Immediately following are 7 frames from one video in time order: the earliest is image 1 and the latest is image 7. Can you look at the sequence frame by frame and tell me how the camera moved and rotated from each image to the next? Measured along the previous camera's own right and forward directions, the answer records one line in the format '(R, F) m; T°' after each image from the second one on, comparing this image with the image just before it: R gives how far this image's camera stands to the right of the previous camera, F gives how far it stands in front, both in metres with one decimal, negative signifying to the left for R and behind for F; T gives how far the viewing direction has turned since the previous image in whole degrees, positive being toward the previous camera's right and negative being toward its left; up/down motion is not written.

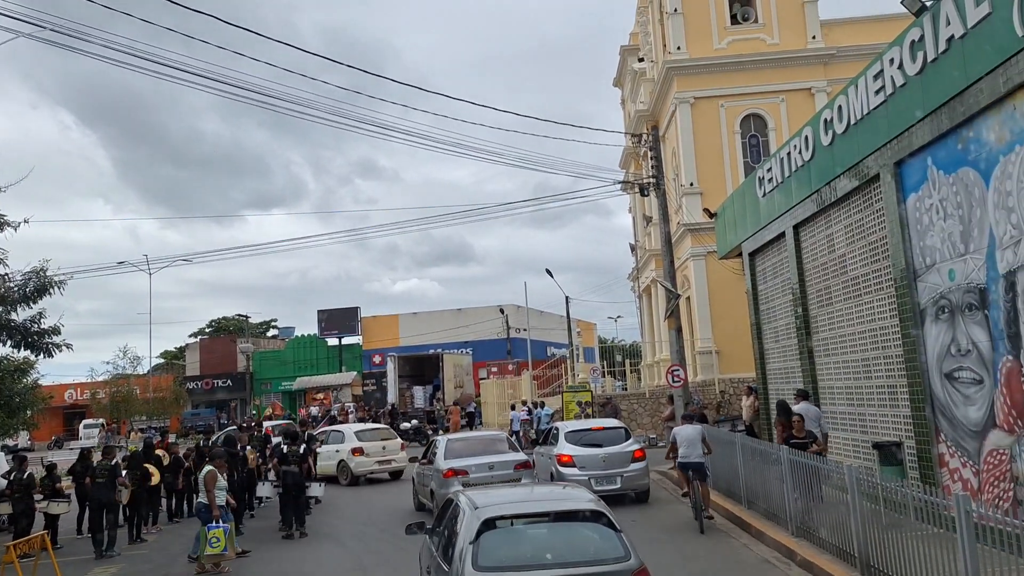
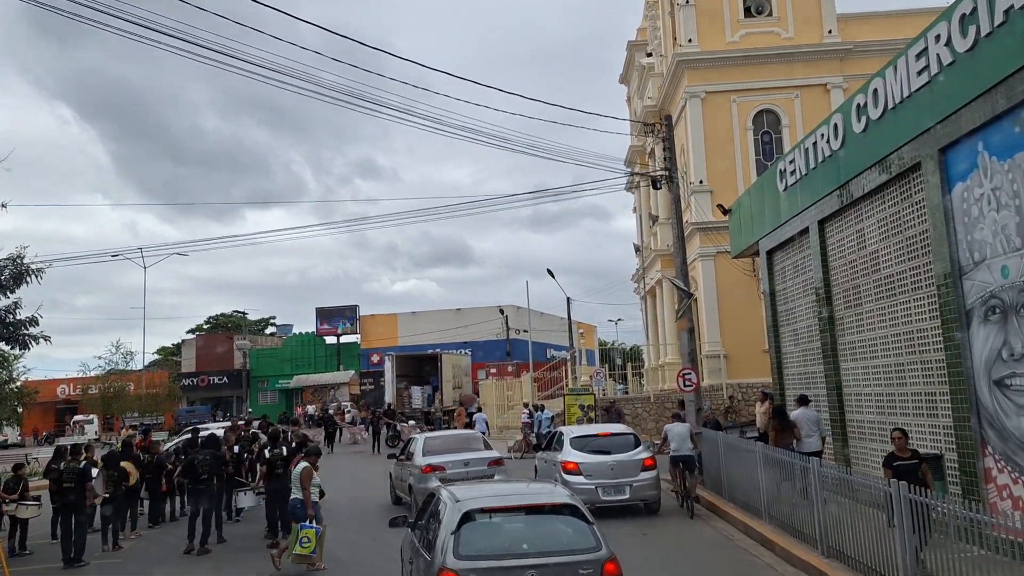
(-0.1, +1.0) m; 0°
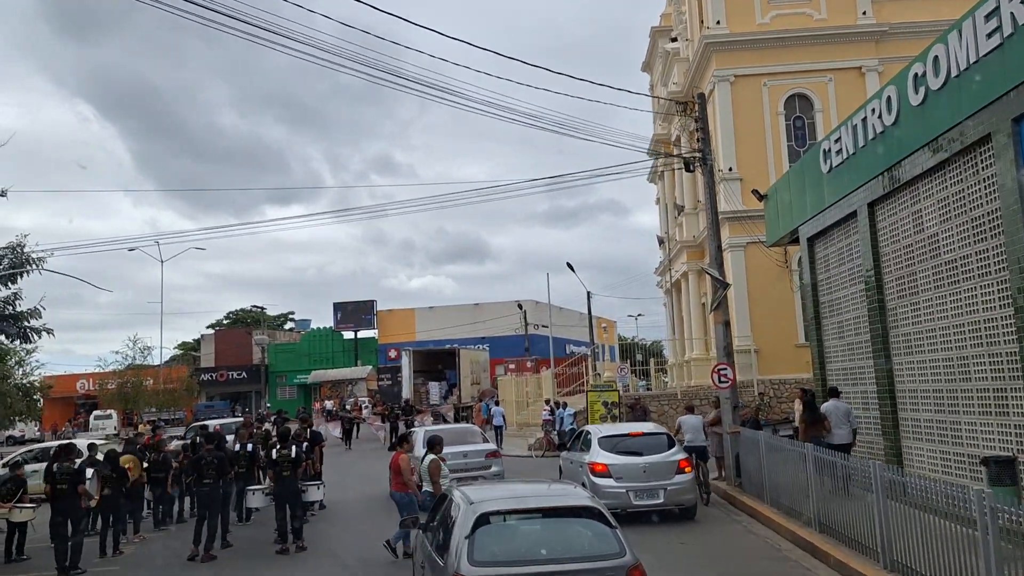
(-0.1, +0.9) m; -1°
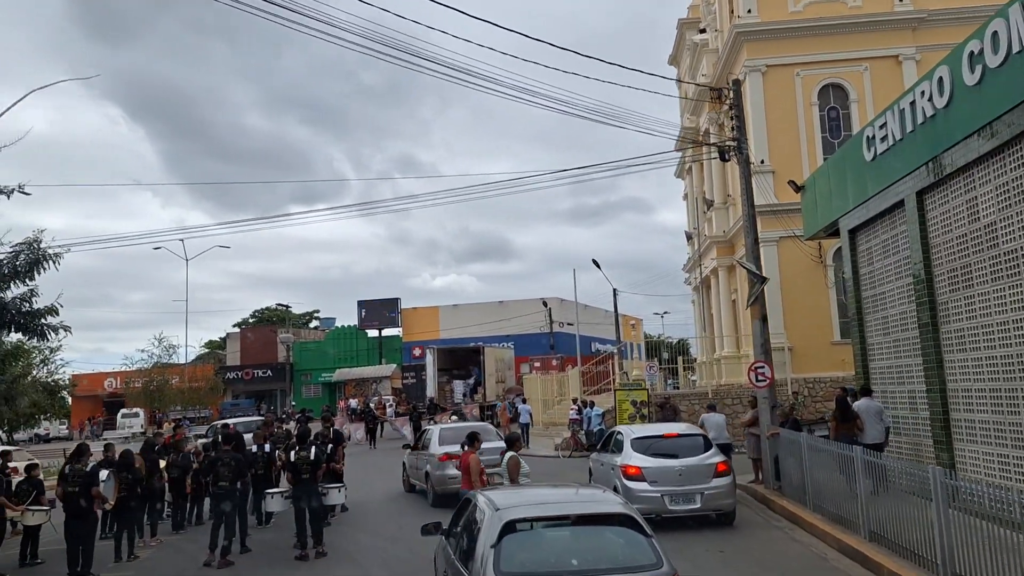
(-0.1, +0.6) m; -2°
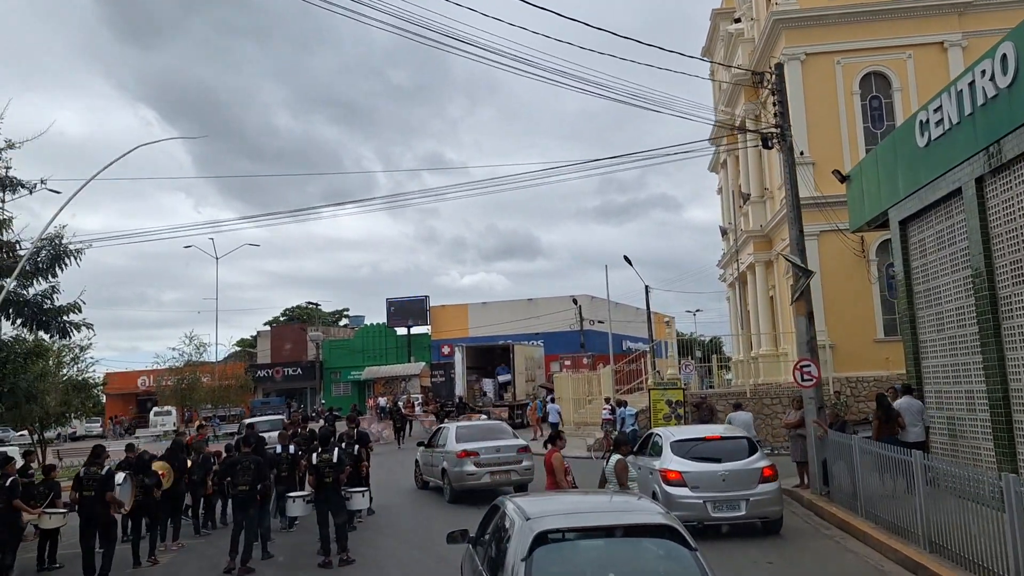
(0.0, +0.6) m; -2°
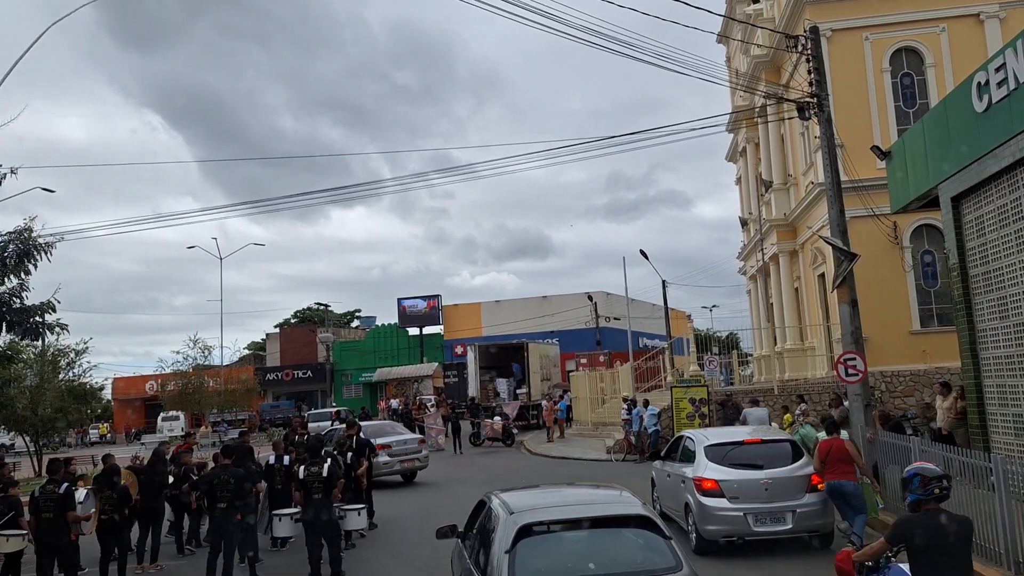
(0.0, +1.3) m; -1°
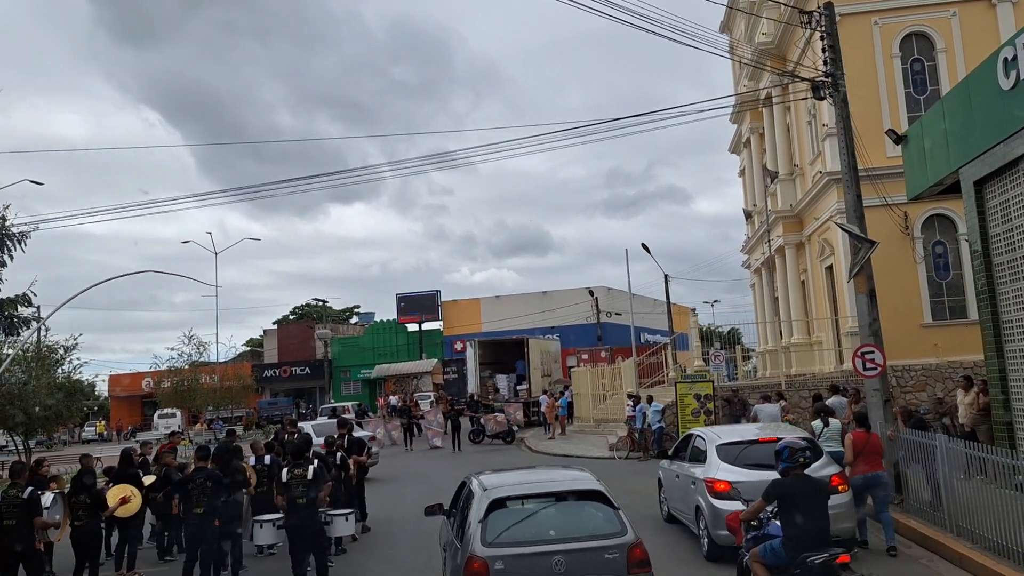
(0.0, +0.7) m; 0°
